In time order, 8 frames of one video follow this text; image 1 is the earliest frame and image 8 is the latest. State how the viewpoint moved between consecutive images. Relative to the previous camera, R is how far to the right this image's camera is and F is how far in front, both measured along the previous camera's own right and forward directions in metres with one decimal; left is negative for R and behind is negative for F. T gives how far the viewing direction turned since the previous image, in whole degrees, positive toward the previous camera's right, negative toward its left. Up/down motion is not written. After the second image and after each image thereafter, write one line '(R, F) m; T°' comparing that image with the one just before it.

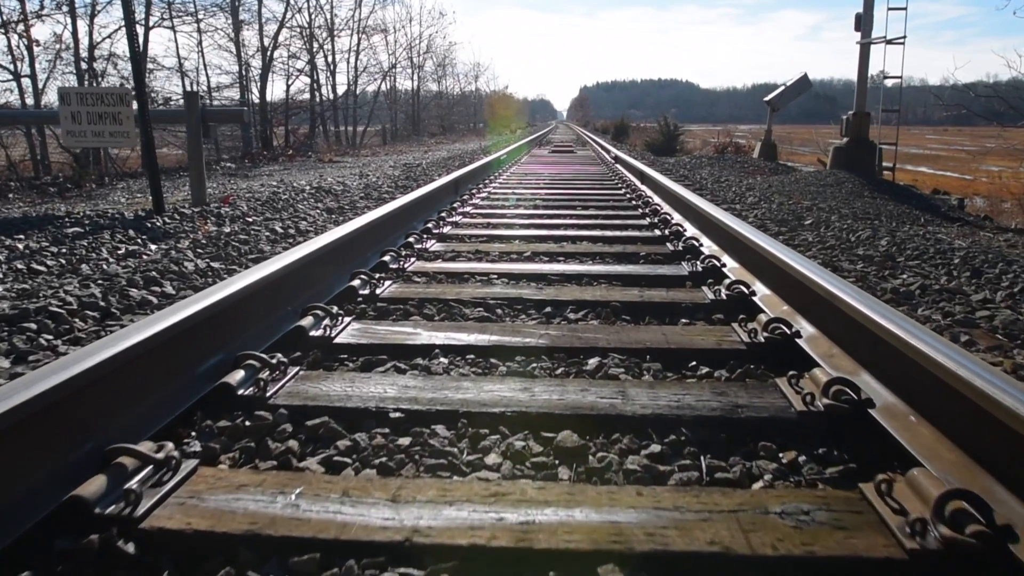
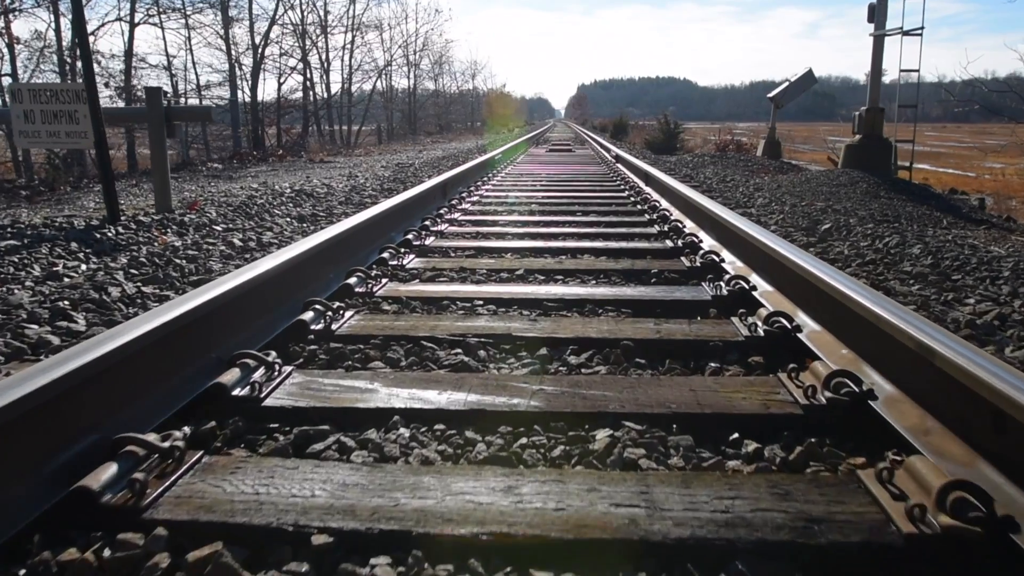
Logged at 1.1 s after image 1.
(0.0, +0.6) m; 0°
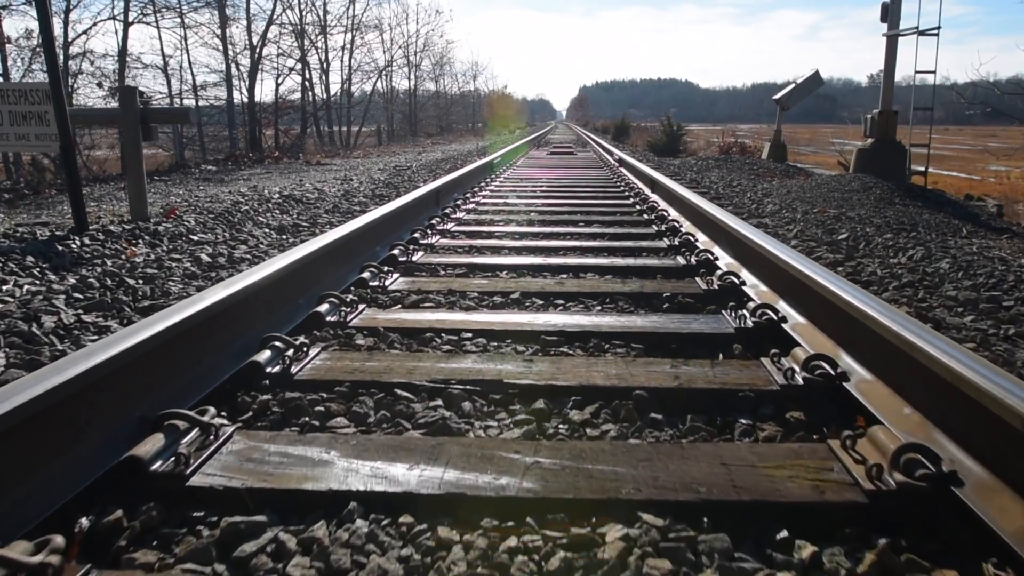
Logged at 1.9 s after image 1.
(0.0, +0.4) m; 0°
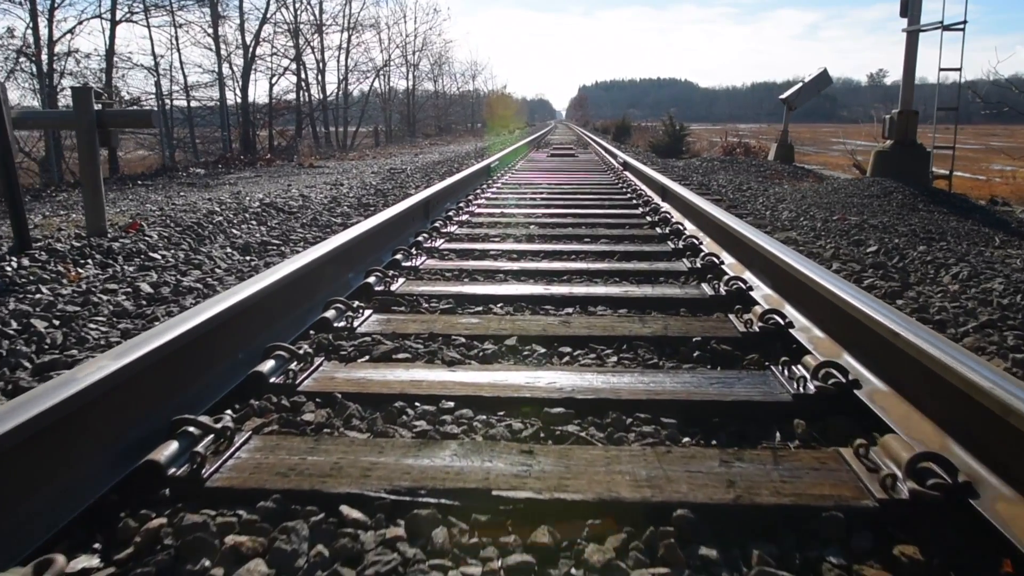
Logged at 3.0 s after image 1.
(0.0, +0.6) m; 0°
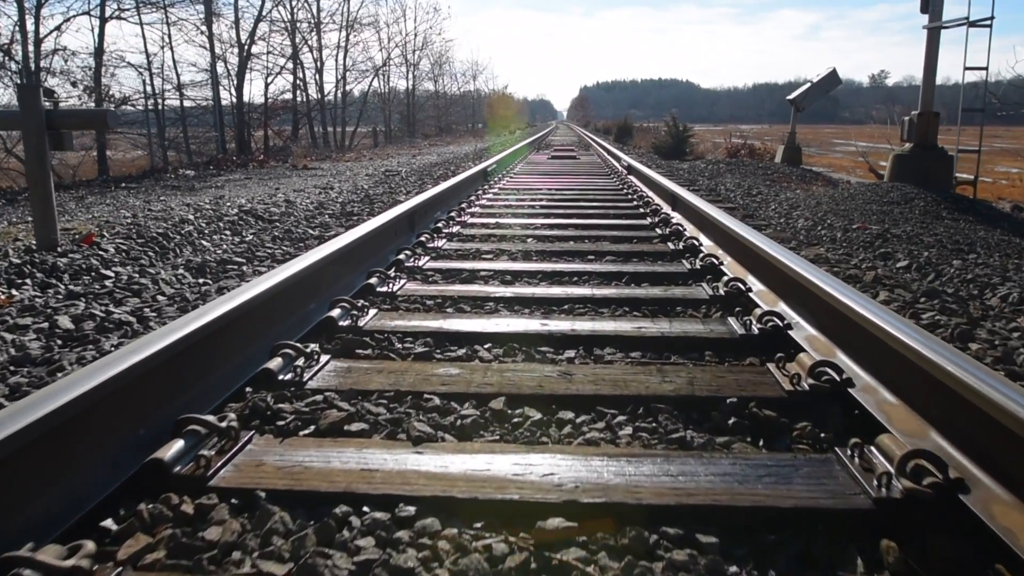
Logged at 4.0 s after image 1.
(0.0, +0.6) m; 0°
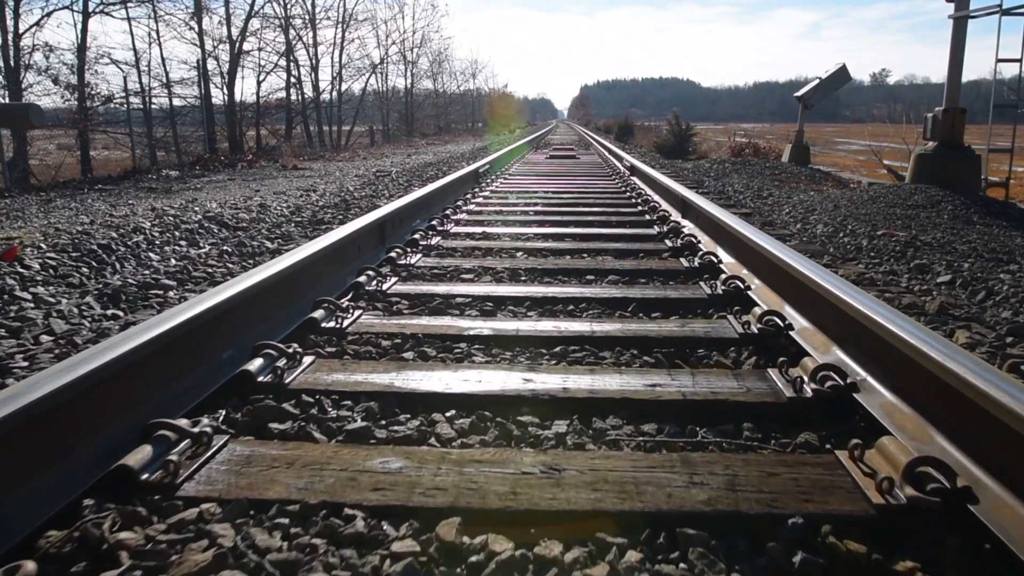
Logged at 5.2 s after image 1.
(+0.1, +0.7) m; 0°
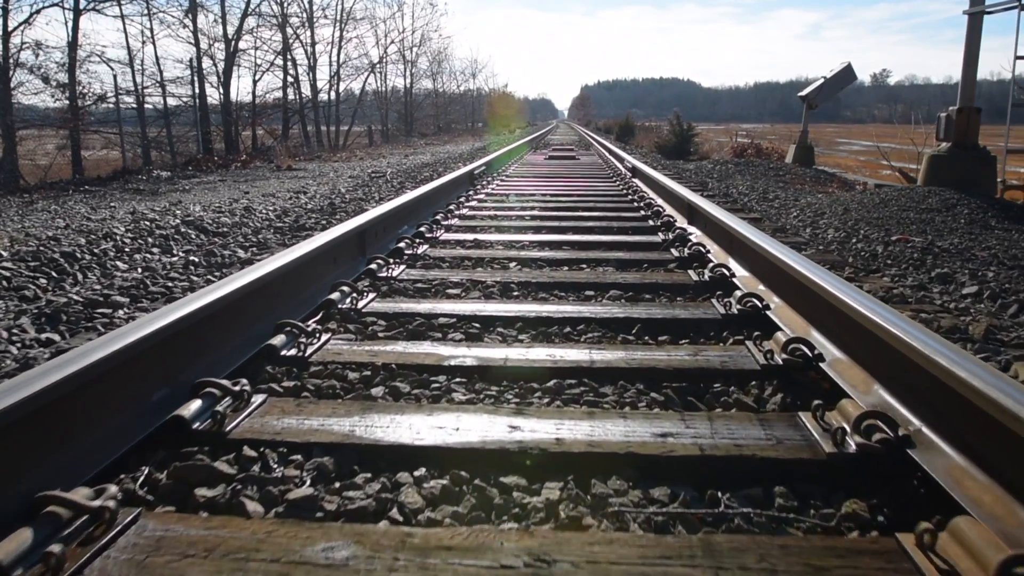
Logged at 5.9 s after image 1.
(0.0, +0.4) m; 0°
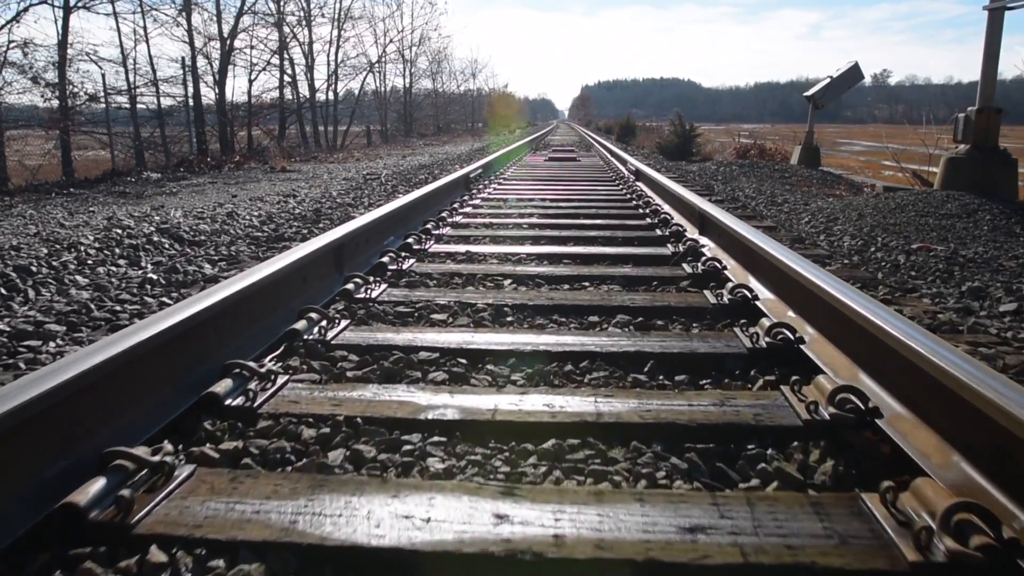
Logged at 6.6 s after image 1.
(0.0, +0.4) m; 0°
